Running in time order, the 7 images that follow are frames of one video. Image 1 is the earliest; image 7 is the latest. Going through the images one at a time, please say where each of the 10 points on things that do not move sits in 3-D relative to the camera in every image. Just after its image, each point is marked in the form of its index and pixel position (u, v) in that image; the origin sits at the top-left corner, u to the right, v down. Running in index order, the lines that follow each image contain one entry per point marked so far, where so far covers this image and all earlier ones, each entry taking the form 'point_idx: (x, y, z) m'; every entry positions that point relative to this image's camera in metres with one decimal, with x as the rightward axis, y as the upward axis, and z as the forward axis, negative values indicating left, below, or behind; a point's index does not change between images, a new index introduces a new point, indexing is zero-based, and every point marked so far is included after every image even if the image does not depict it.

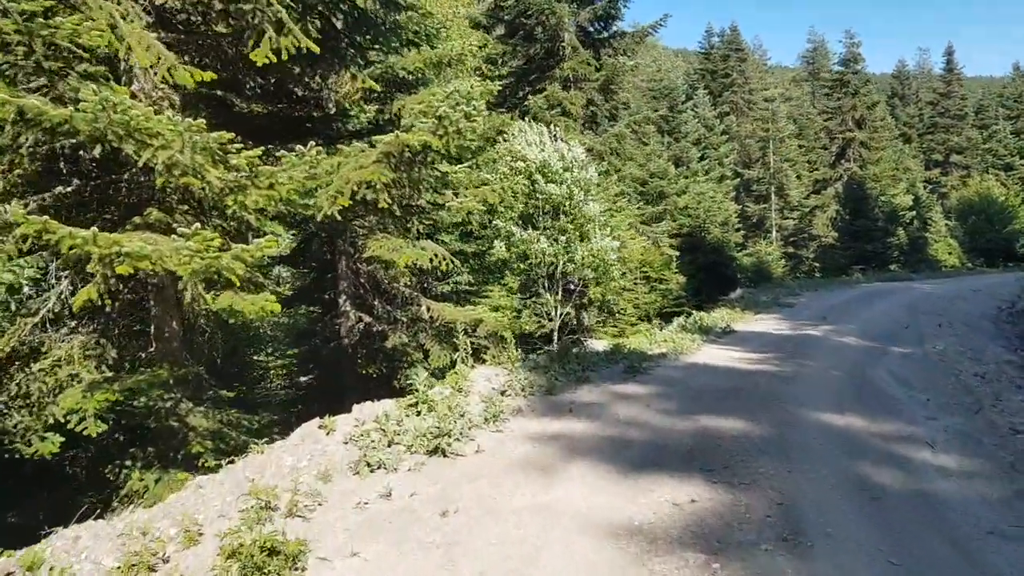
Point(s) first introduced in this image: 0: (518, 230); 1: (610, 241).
0: (+0.1, +1.1, +15.7) m
1: (+1.9, +0.9, +16.0) m
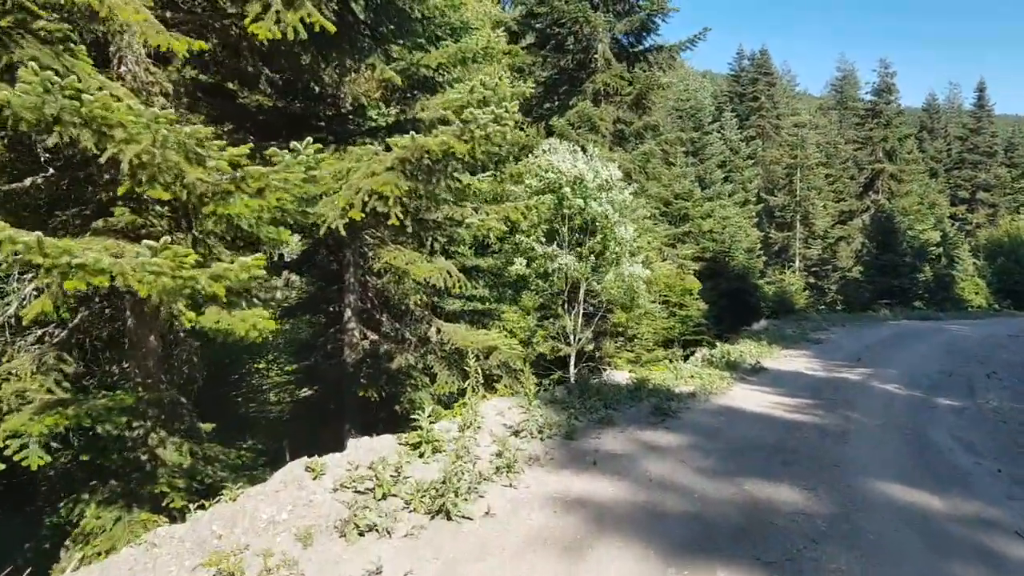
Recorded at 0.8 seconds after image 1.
0: (+0.5, +0.7, +14.8) m
1: (+2.2, +0.4, +15.0) m
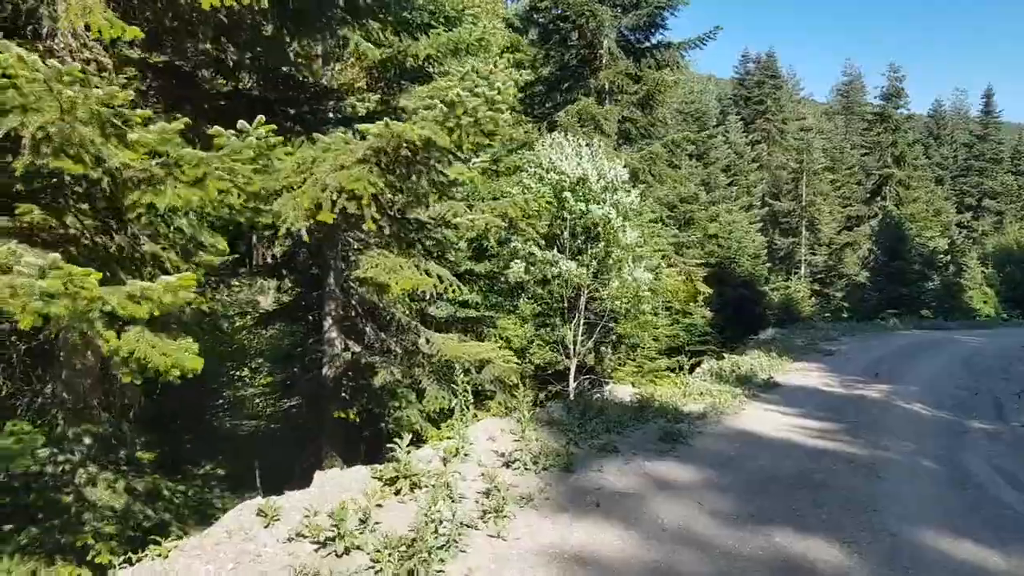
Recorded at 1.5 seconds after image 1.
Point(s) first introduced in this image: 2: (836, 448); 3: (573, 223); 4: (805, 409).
0: (+0.5, +0.6, +13.8) m
1: (+2.2, +0.3, +14.1) m
2: (+3.4, -1.7, +8.9) m
3: (+1.0, +1.1, +14.1) m
4: (+4.1, -1.7, +11.8) m
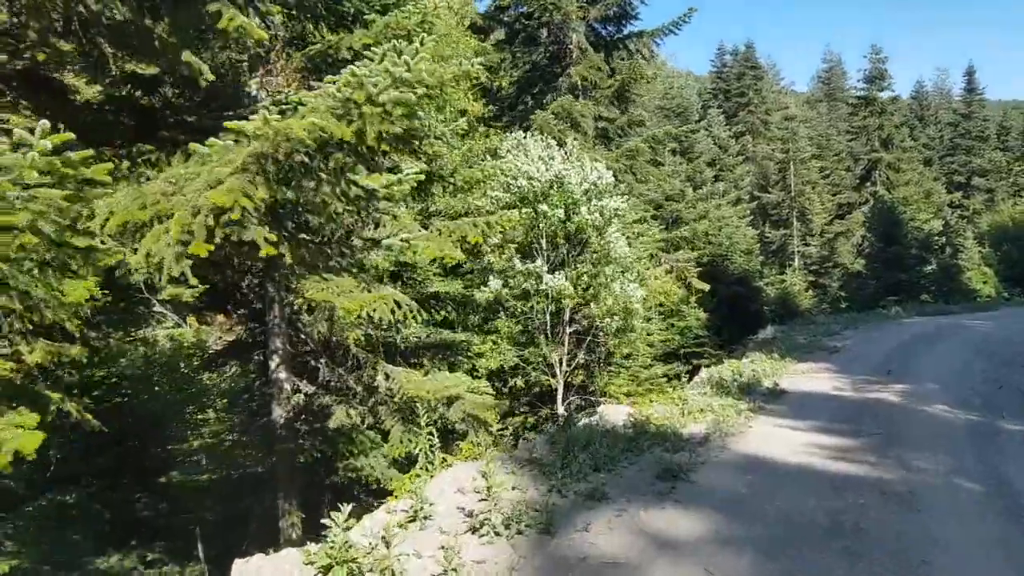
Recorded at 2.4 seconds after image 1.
0: (0.0, +0.4, +12.6) m
1: (+1.8, +0.1, +12.9) m
2: (+3.2, -1.7, +7.7) m
3: (+0.6, +0.9, +12.9) m
4: (+3.8, -1.6, +10.6) m
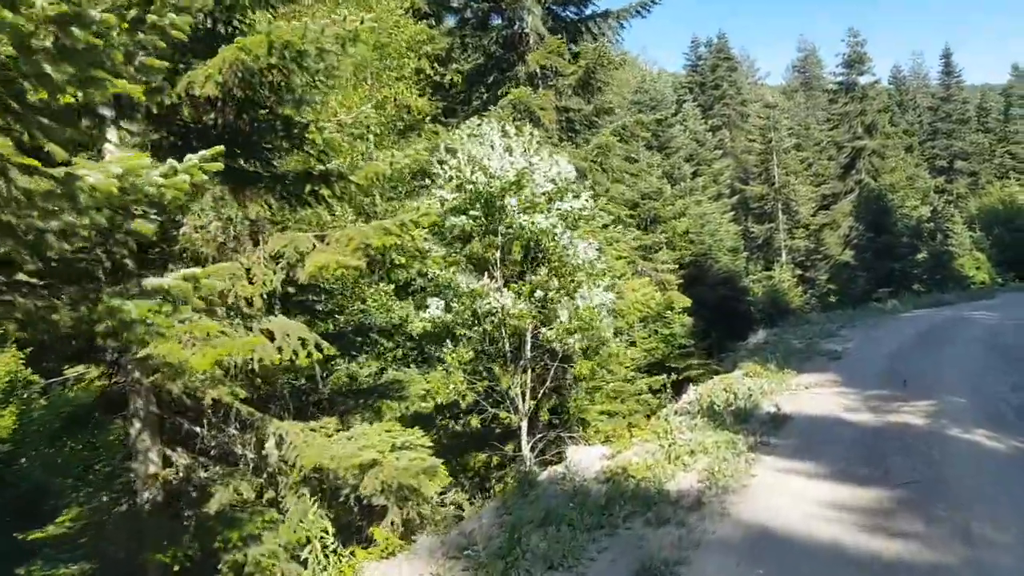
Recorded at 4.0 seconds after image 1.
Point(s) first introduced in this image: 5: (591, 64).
0: (-0.6, +0.1, +10.5) m
1: (+1.1, -0.1, +10.8) m
2: (+2.7, -1.8, +5.7) m
3: (-0.1, +0.6, +10.8) m
4: (+3.3, -1.7, +8.6) m
5: (+1.5, +4.3, +16.4) m
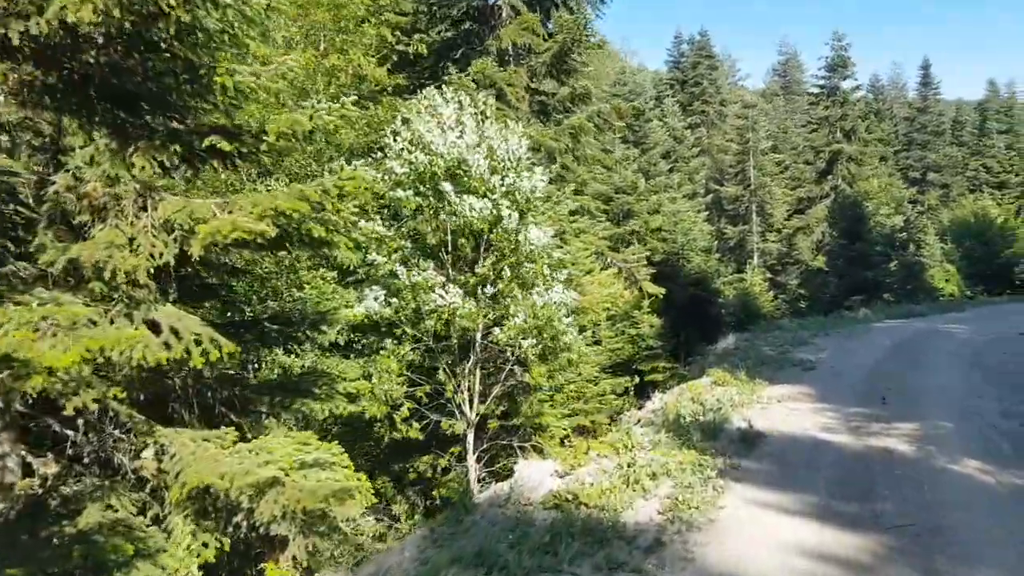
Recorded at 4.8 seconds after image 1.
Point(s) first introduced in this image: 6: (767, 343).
0: (-1.2, +0.2, +9.4) m
1: (+0.5, 0.0, +9.7) m
2: (+2.2, -1.8, +4.6) m
3: (-0.7, +0.7, +9.7) m
4: (+2.7, -1.8, +7.6) m
5: (+1.0, +4.4, +15.3) m
6: (+5.9, -1.3, +19.6) m
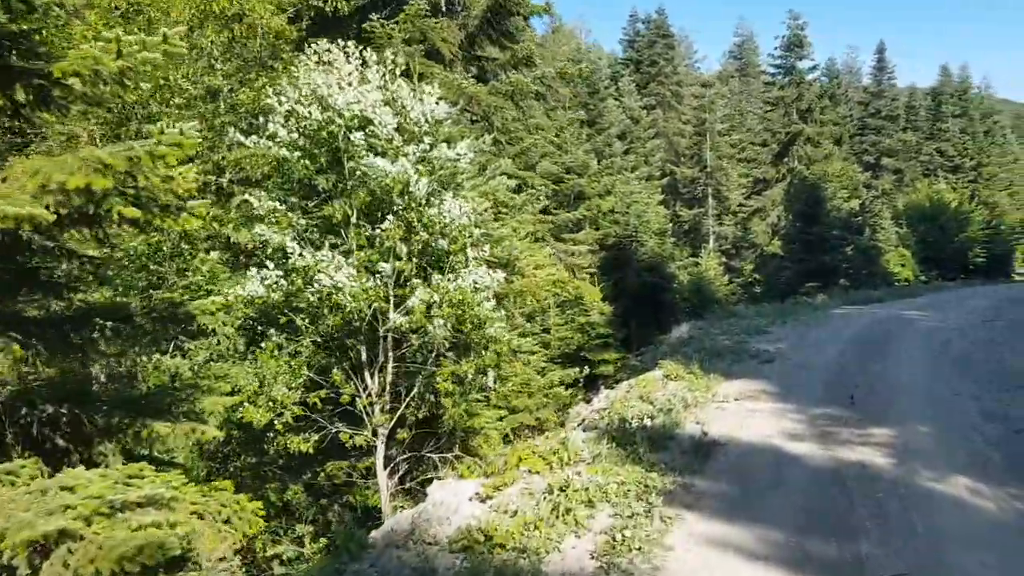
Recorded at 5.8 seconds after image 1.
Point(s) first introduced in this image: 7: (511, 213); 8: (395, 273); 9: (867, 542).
0: (-2.0, +0.3, +7.9) m
1: (-0.3, +0.1, +8.3) m
2: (+1.6, -1.8, +3.3) m
3: (-1.5, +0.8, +8.2) m
4: (+2.0, -1.7, +6.3) m
5: (-0.1, +4.6, +13.8) m
6: (+4.6, -1.0, +18.4) m
7: (0.0, +1.1, +12.3) m
8: (-1.1, +0.2, +8.2) m
9: (+2.4, -1.7, +5.8) m
